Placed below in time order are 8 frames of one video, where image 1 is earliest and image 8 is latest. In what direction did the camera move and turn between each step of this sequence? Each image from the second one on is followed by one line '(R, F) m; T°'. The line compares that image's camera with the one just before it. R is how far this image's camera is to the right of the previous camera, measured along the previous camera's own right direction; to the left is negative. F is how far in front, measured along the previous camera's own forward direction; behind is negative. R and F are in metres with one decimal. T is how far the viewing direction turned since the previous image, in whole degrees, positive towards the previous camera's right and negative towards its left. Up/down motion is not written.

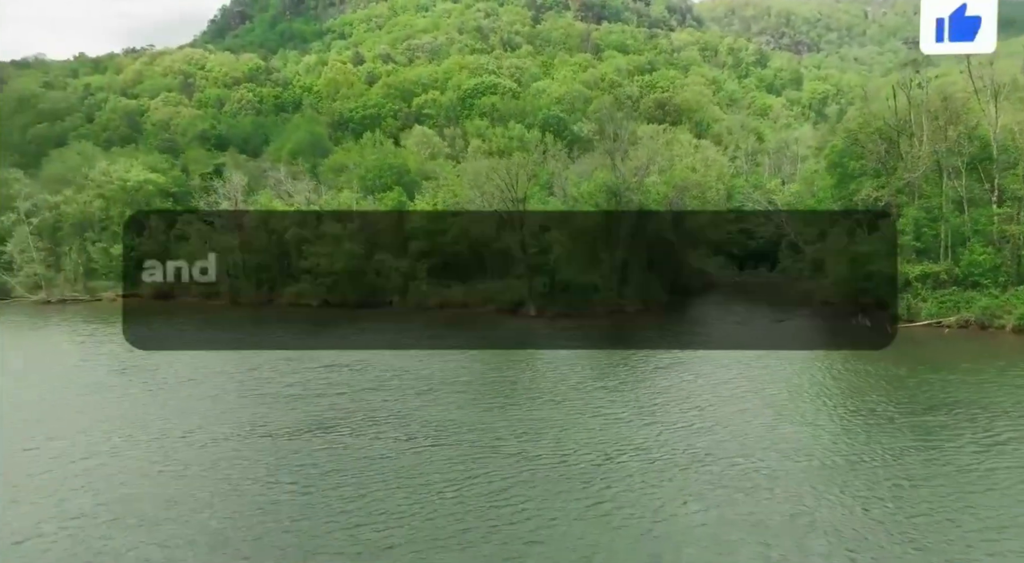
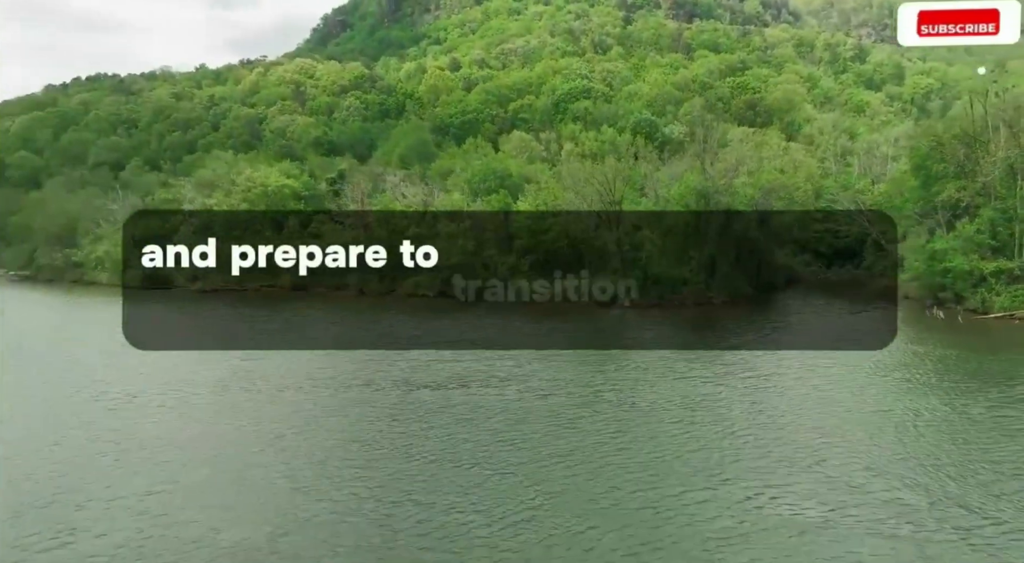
(0.0, -2.4) m; -6°
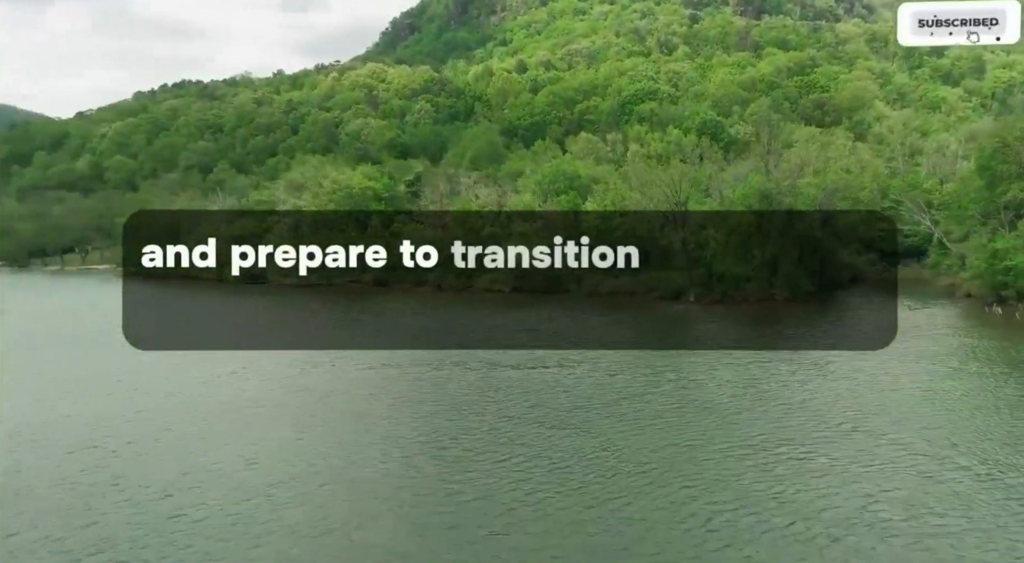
(-0.2, -1.5) m; -4°
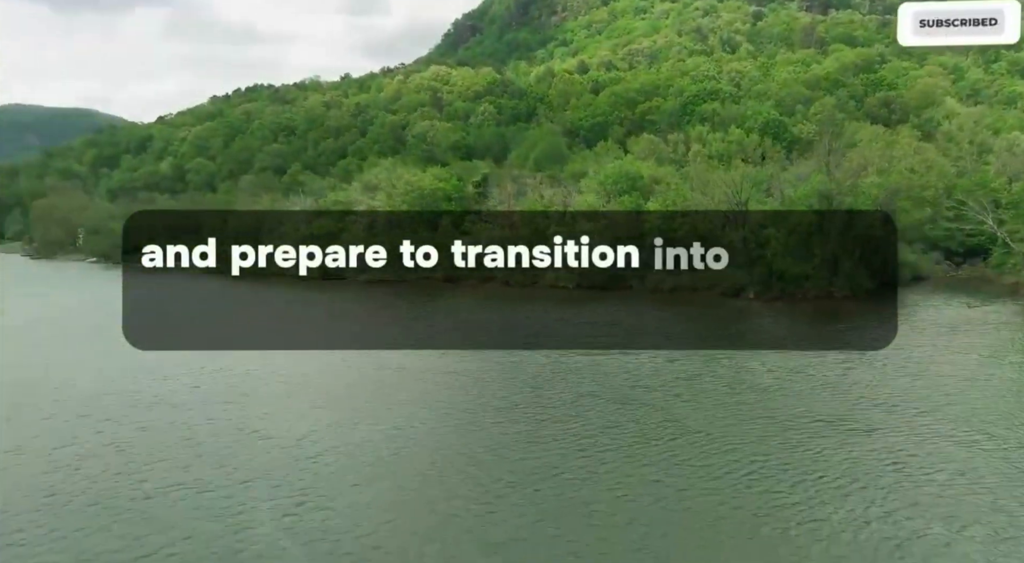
(-0.2, -1.2) m; -4°
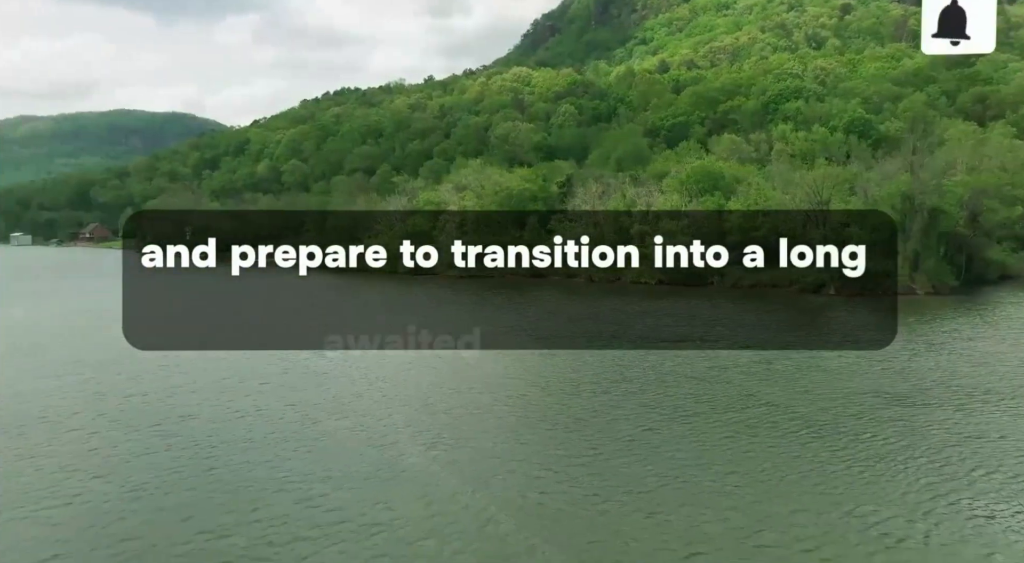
(-0.2, -1.4) m; -5°
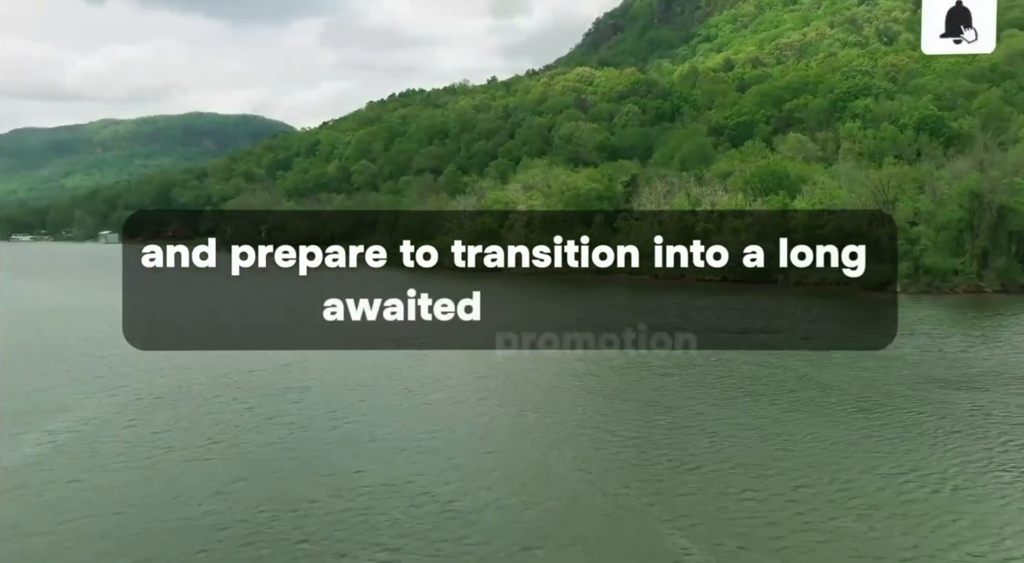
(-0.2, -1.0) m; -4°
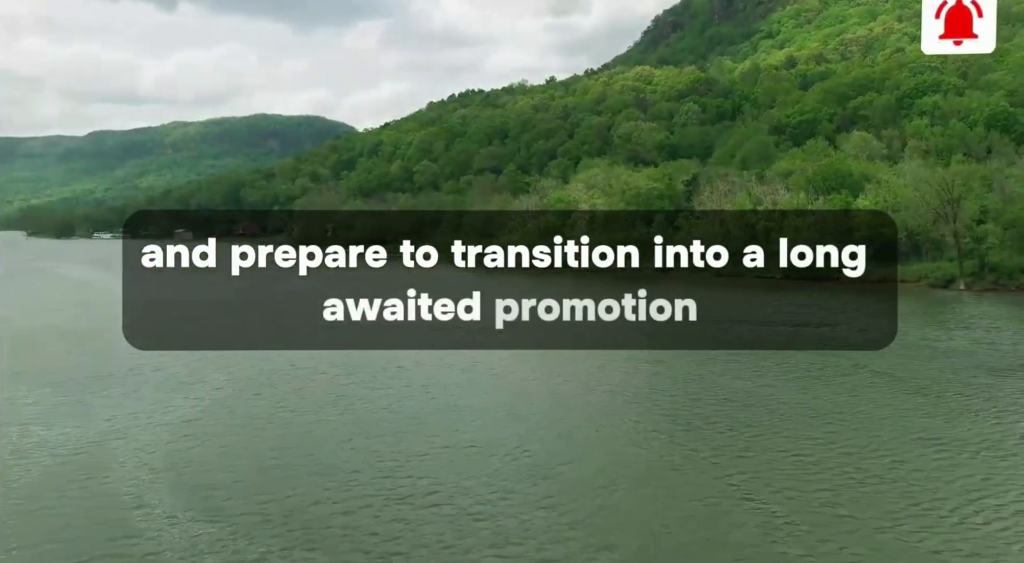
(-0.2, -0.8) m; -4°
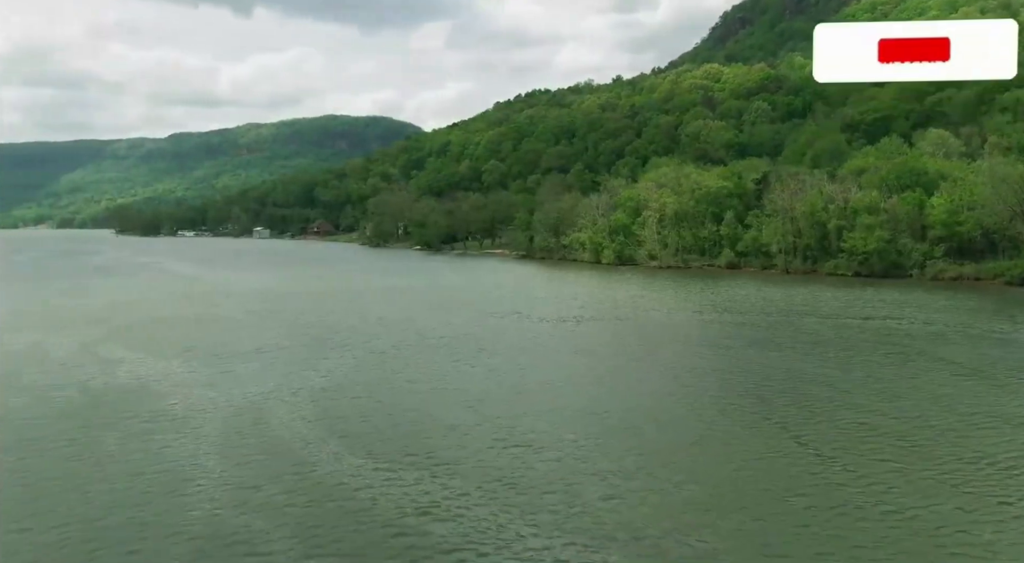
(-0.2, -0.8) m; -4°
